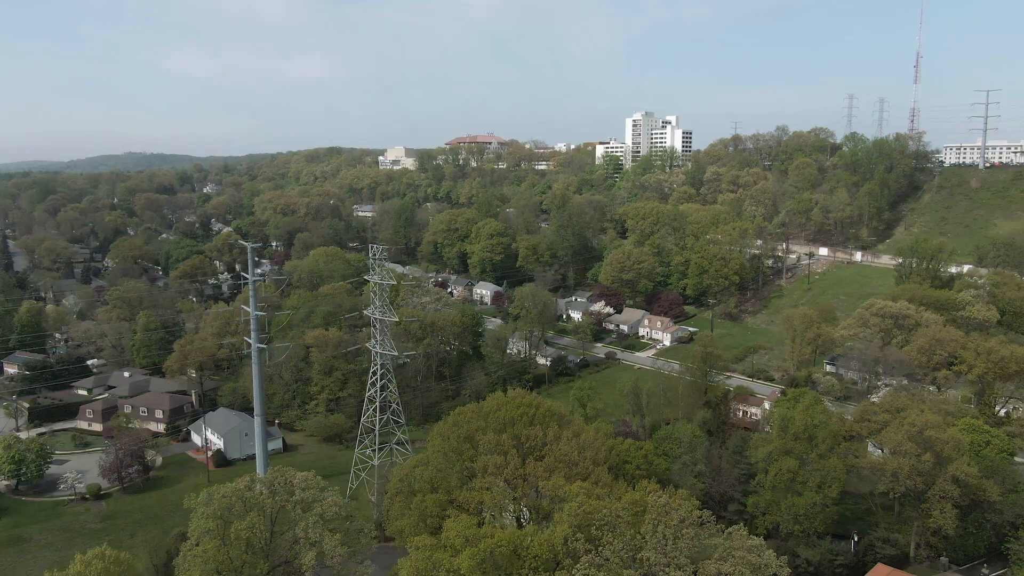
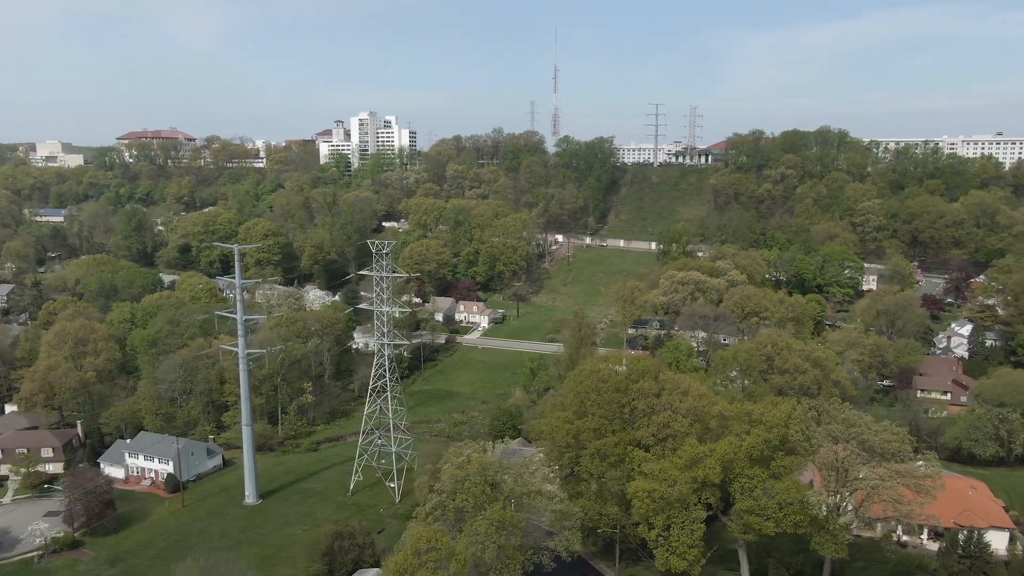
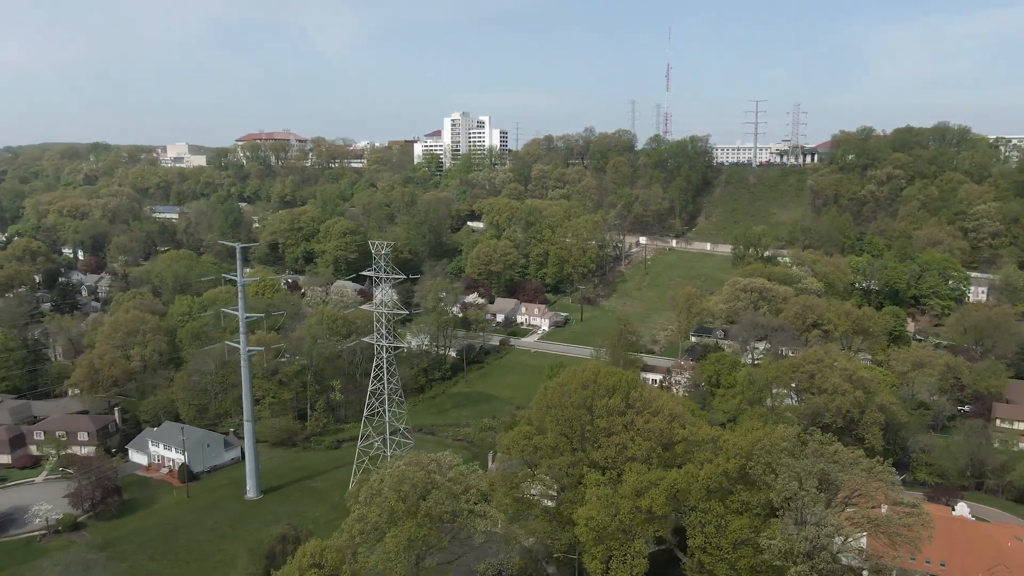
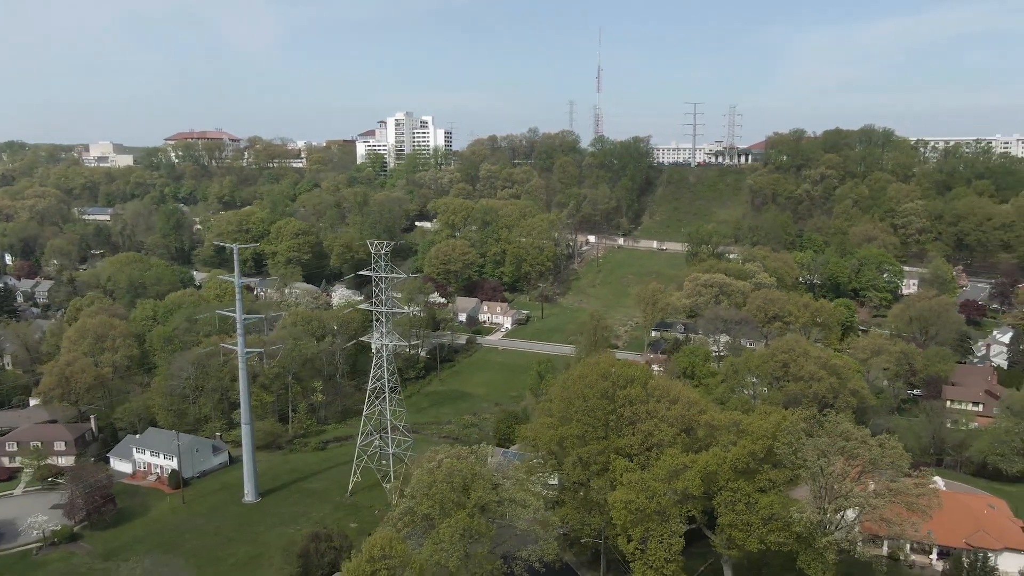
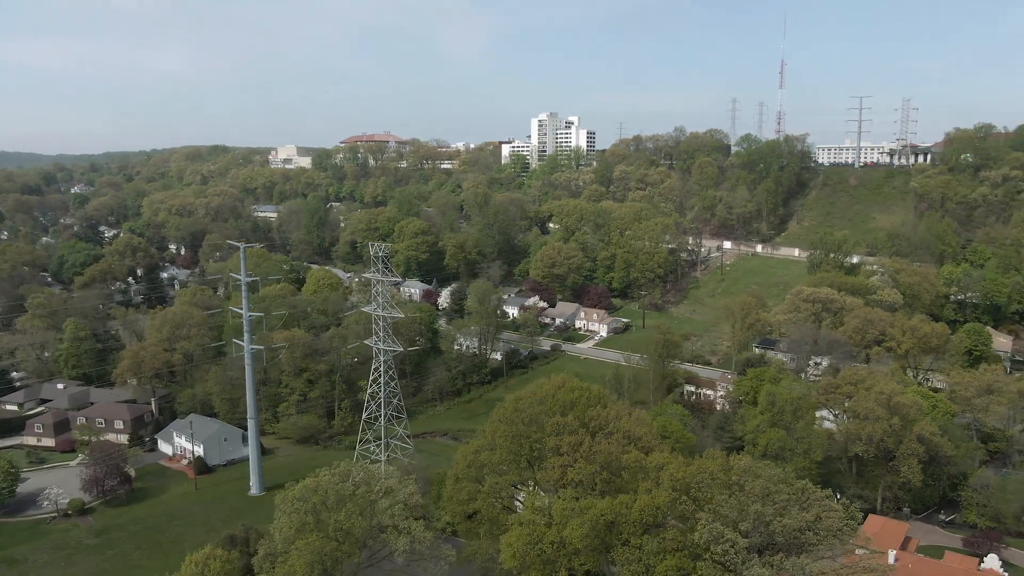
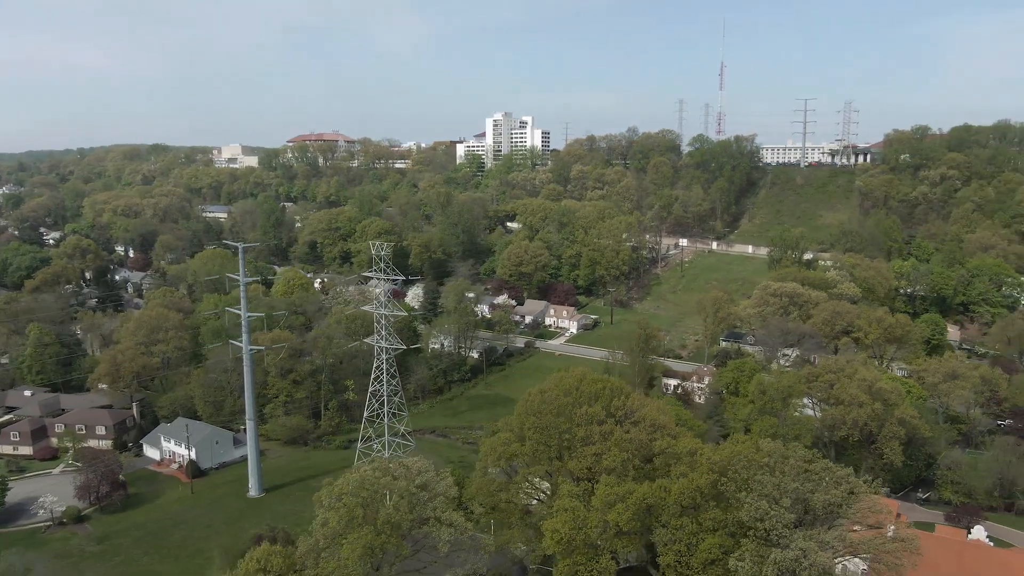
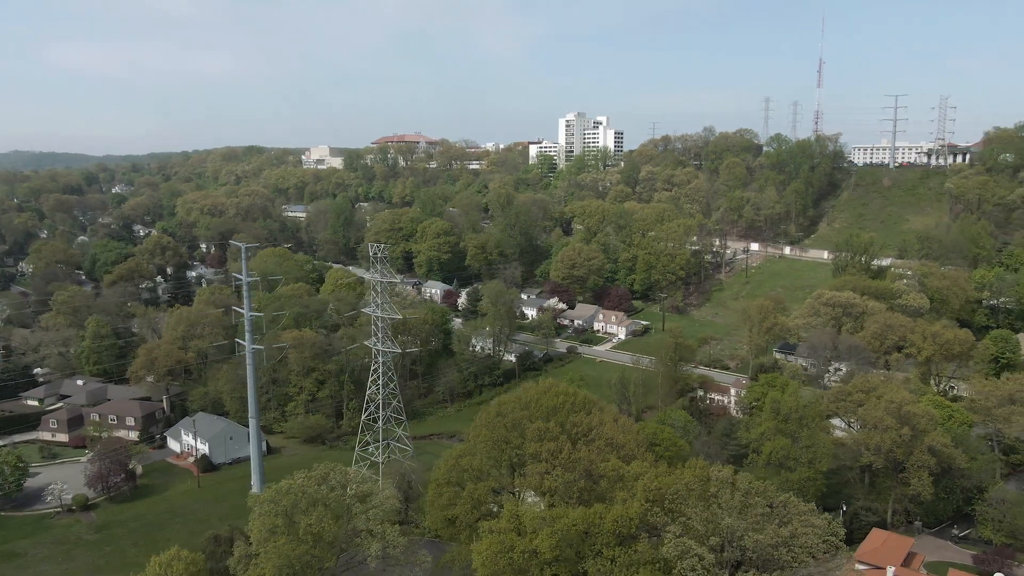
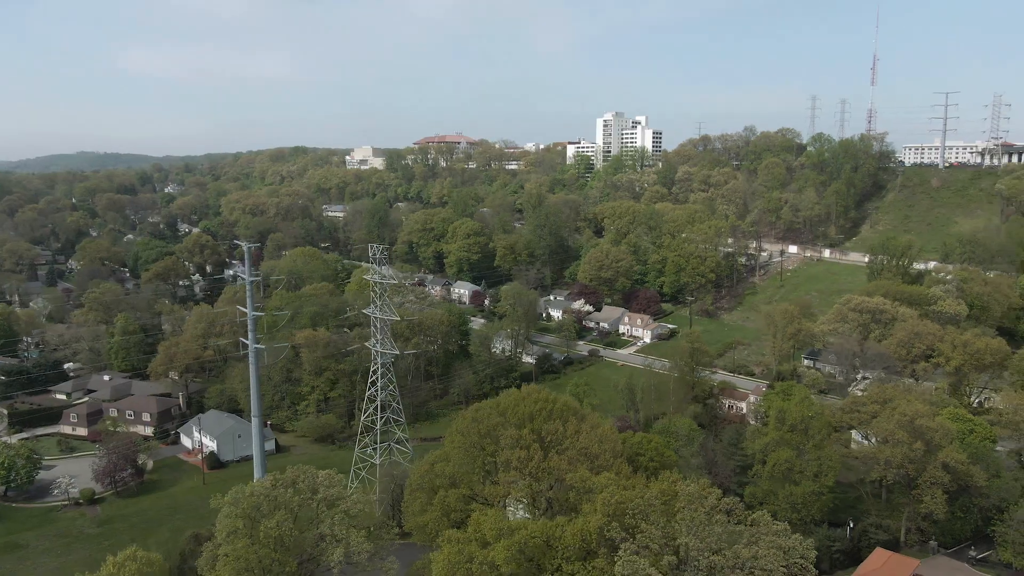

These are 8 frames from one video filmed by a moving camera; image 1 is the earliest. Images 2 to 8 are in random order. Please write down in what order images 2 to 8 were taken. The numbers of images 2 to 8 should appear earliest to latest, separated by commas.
8, 7, 5, 6, 3, 4, 2
